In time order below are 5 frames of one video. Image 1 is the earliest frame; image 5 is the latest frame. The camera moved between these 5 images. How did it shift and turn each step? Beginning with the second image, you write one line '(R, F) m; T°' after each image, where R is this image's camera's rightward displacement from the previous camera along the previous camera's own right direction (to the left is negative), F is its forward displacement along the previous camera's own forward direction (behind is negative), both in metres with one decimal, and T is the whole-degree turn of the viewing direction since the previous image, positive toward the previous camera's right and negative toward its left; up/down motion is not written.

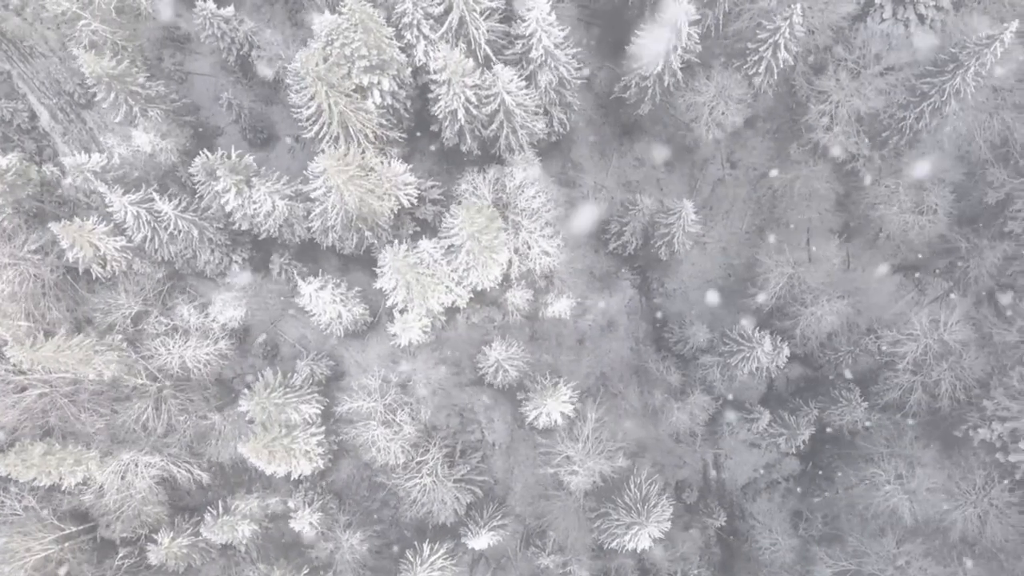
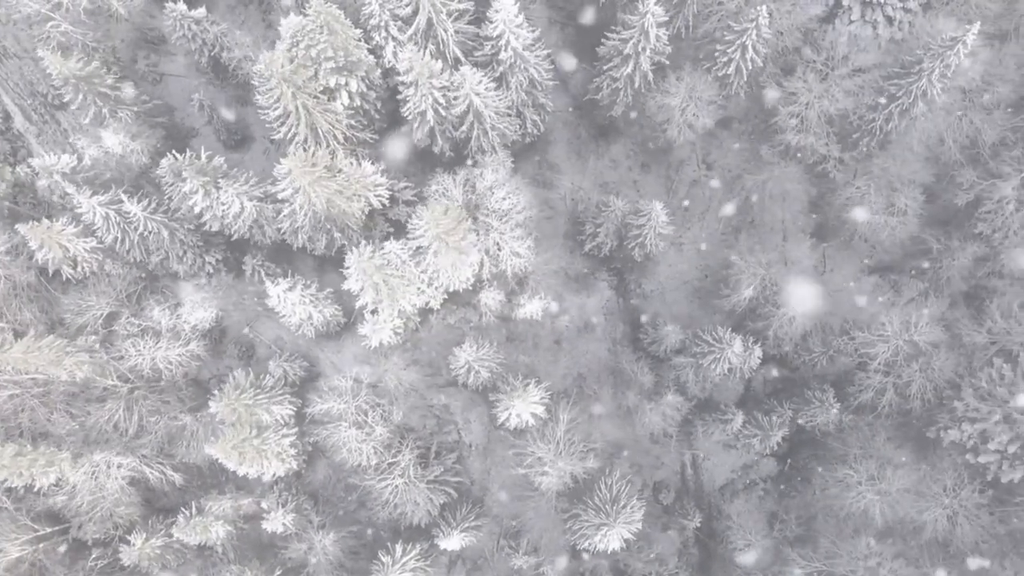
(+0.9, 0.0) m; 0°
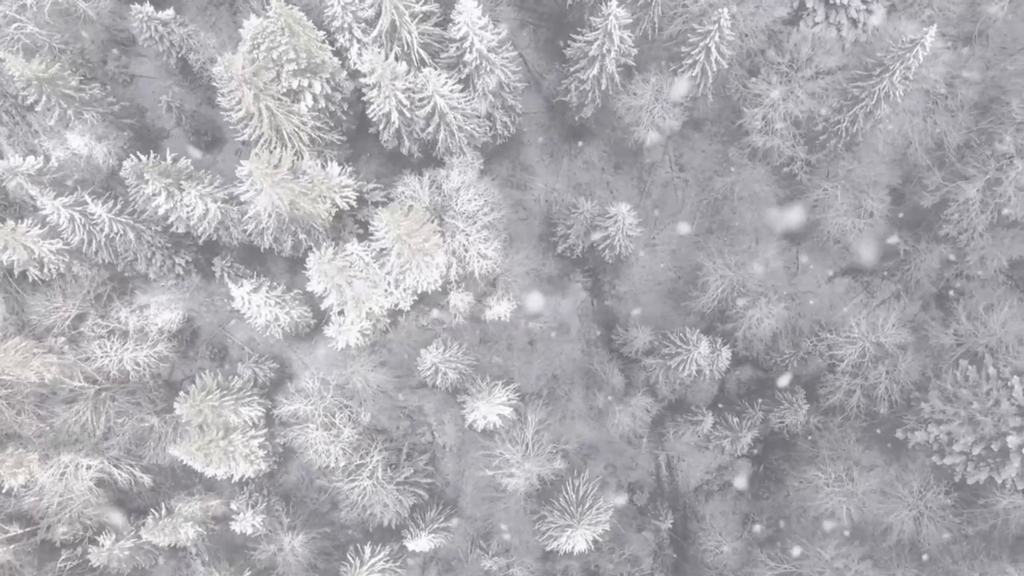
(+1.0, 0.0) m; 0°
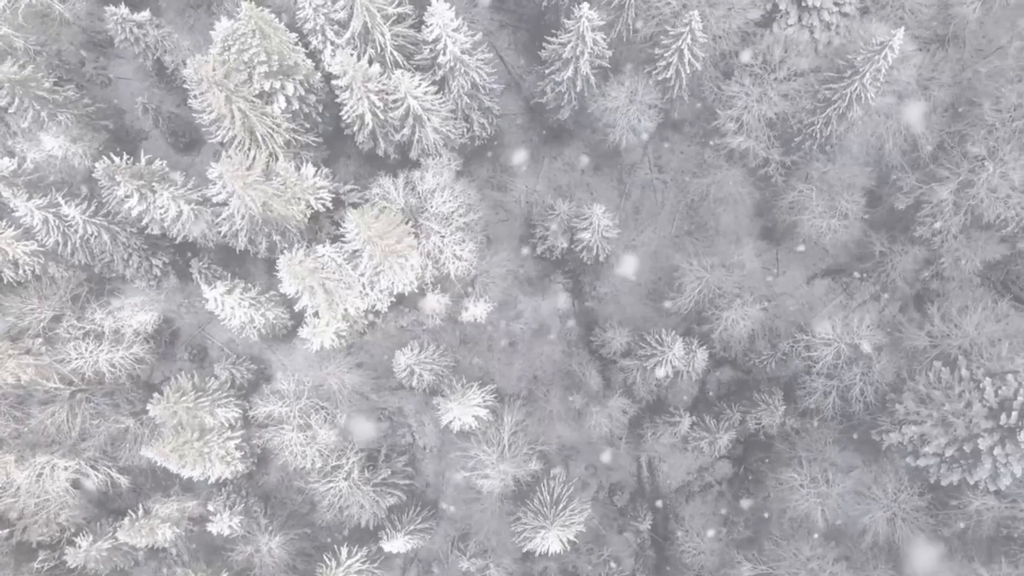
(+0.8, 0.0) m; 0°
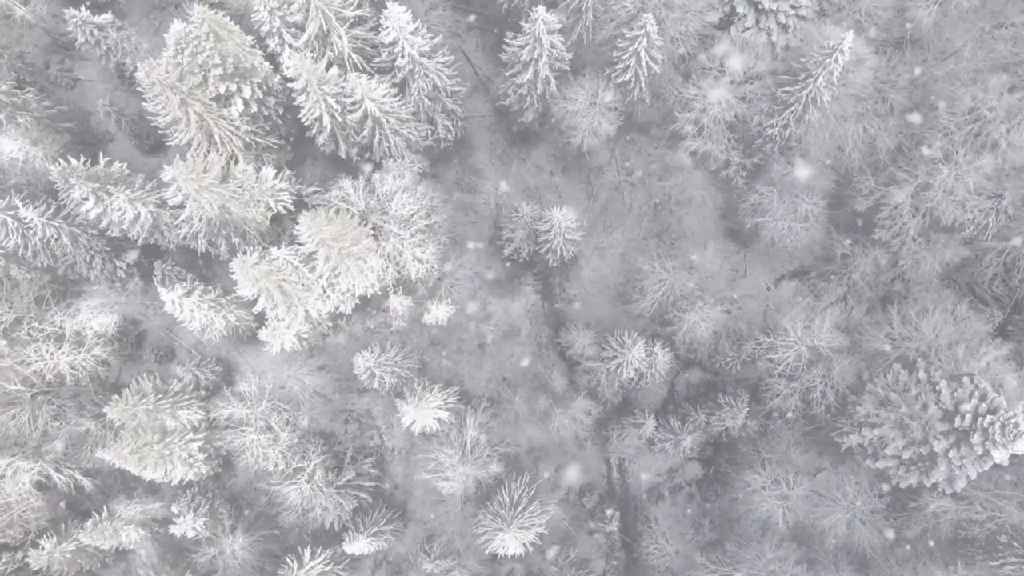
(+1.3, 0.0) m; 0°
